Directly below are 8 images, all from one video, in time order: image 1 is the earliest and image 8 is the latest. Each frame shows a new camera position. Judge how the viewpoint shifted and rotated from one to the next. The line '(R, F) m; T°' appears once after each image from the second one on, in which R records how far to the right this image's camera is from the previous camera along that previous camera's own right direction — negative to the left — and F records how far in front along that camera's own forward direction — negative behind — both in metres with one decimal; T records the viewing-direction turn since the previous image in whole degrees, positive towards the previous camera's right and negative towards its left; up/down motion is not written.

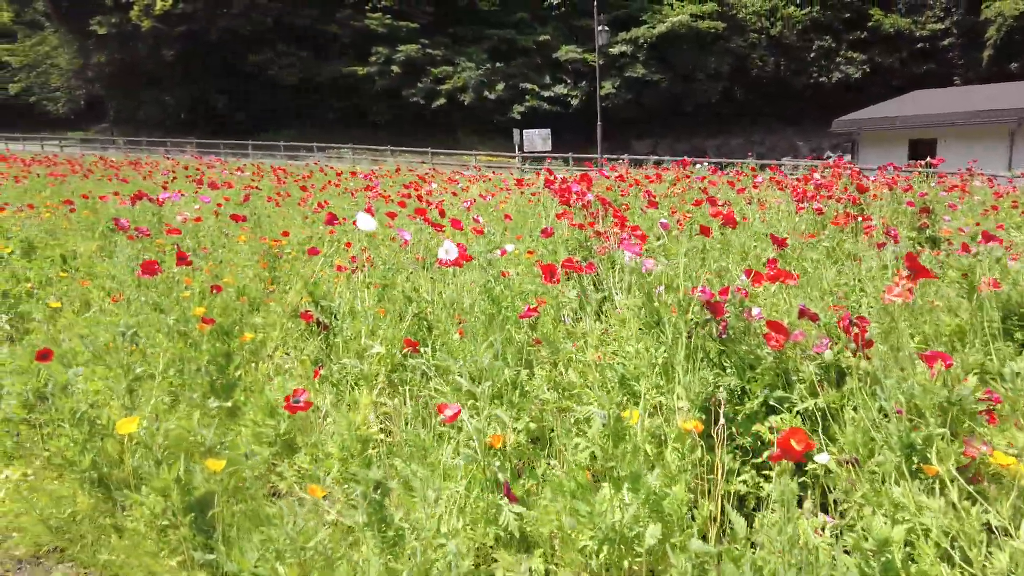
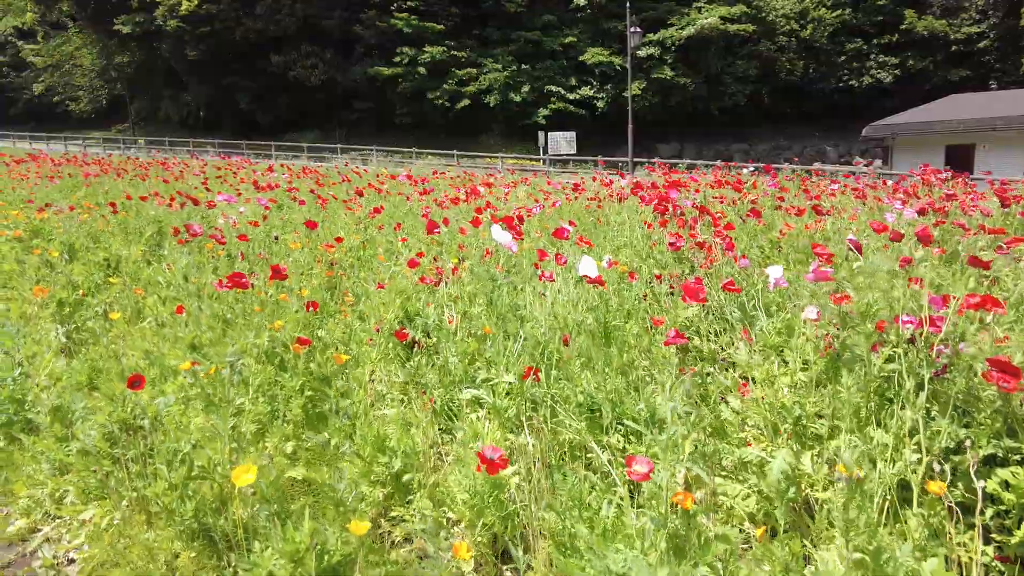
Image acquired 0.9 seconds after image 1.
(-0.4, +0.3) m; -1°
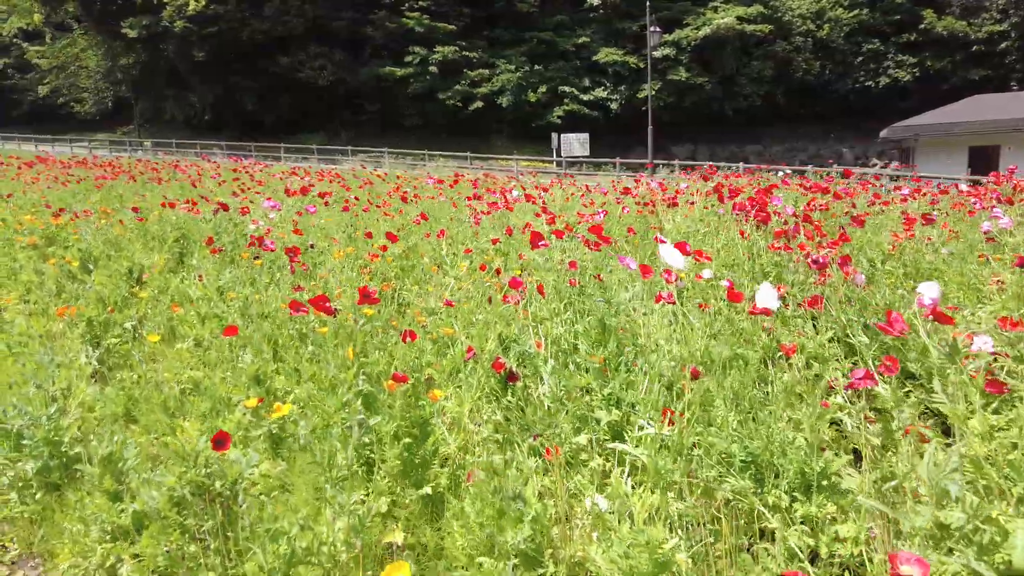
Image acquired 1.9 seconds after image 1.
(-0.4, +0.3) m; 0°
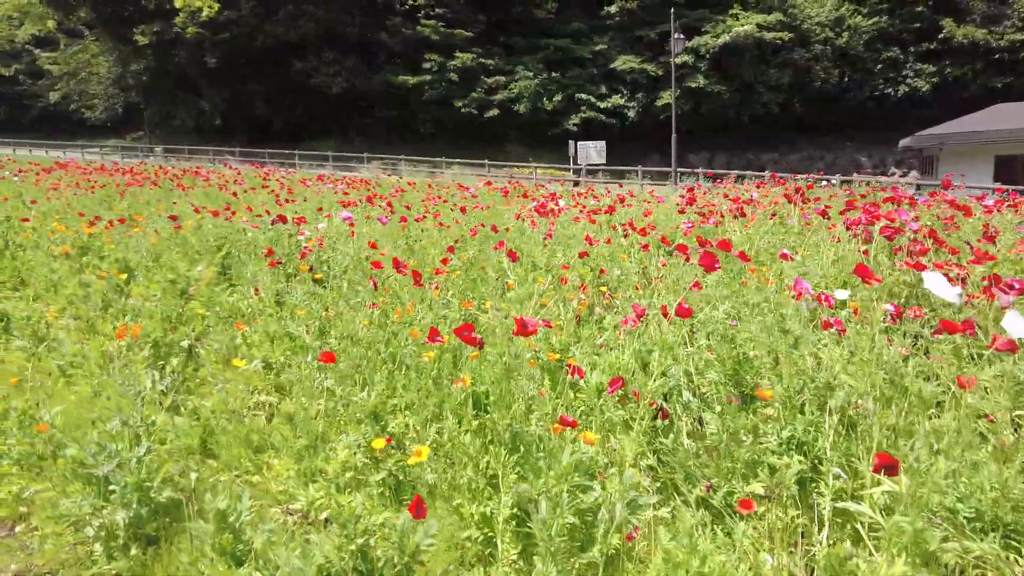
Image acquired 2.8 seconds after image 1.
(-0.4, +0.3) m; 0°
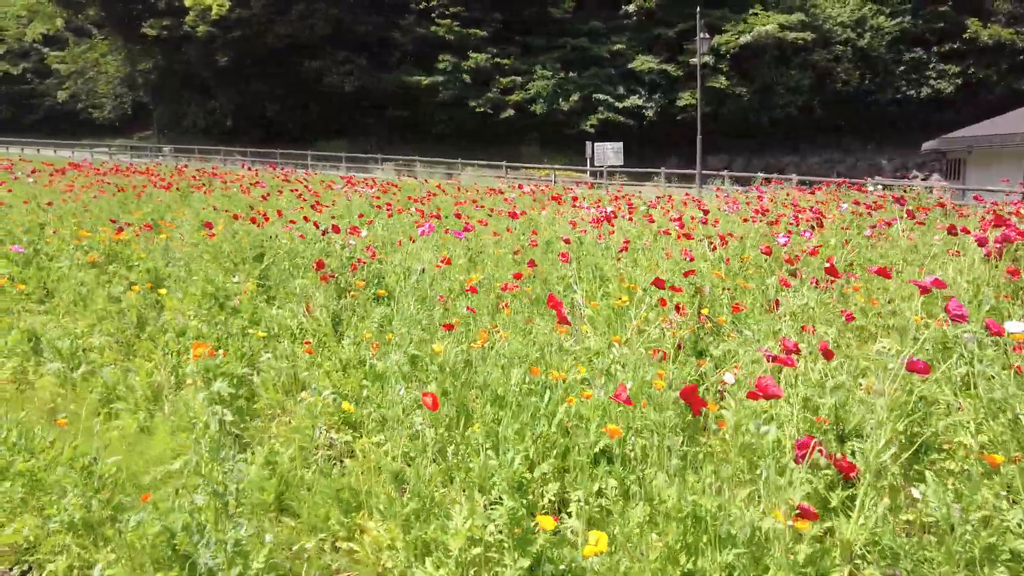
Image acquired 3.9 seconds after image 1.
(-0.4, +0.4) m; 0°
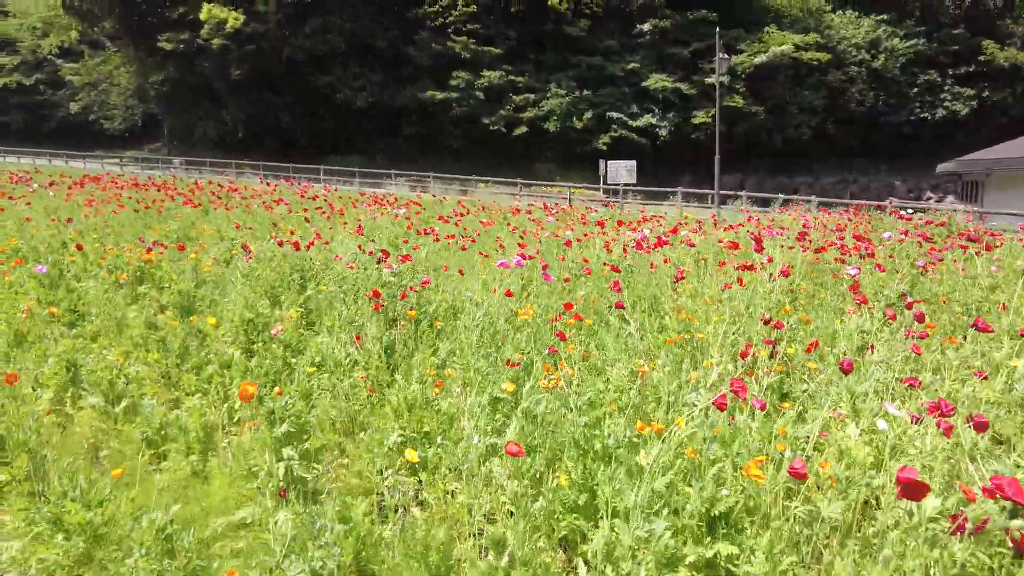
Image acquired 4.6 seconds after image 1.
(-0.3, +0.2) m; 0°
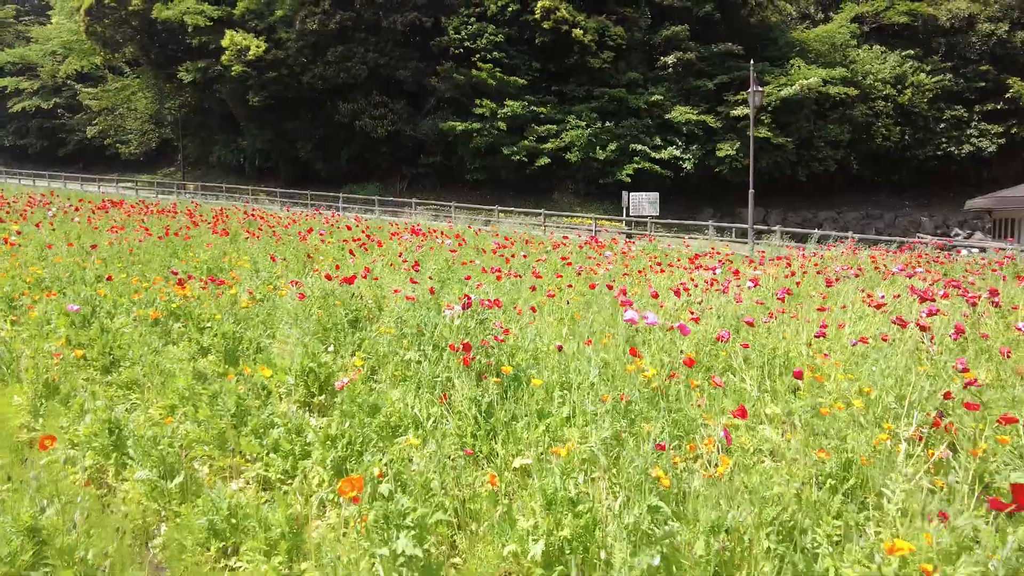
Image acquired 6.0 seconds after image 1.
(-0.5, +0.5) m; 0°
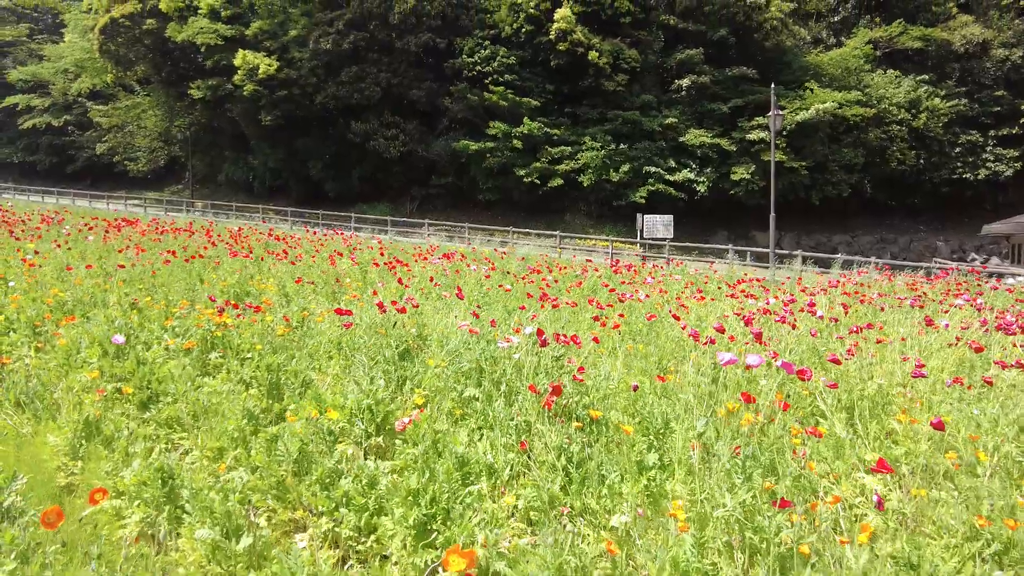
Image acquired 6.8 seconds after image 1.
(-0.4, +0.2) m; 0°
